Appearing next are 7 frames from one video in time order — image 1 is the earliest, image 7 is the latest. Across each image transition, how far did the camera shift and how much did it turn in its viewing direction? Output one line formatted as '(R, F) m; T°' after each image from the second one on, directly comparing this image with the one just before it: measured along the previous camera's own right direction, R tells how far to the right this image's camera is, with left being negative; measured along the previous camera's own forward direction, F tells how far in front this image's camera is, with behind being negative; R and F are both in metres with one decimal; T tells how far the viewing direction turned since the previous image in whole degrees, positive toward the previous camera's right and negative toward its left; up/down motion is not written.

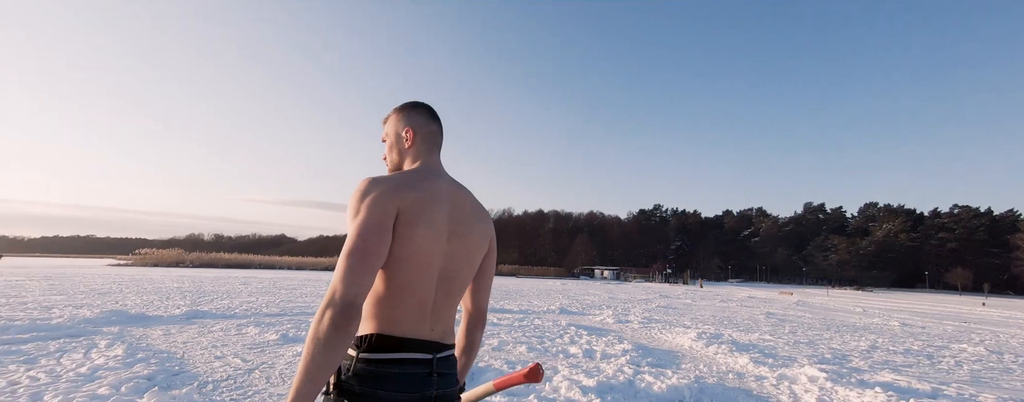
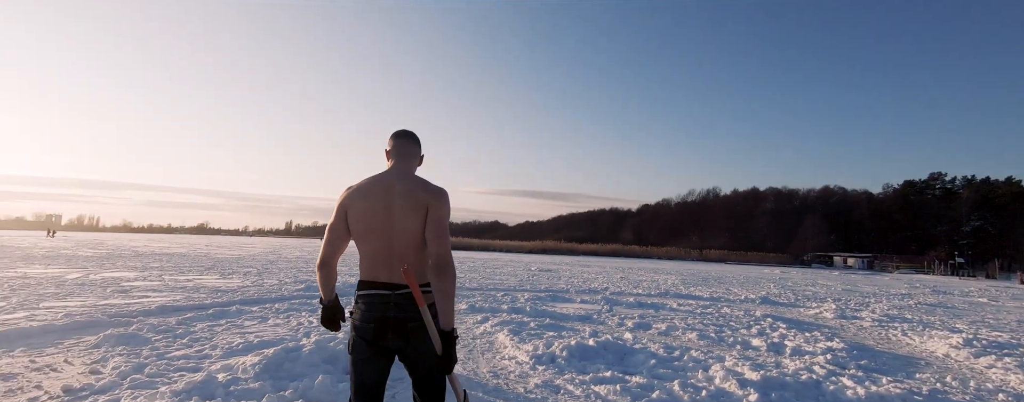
(+0.7, 0.0) m; -26°
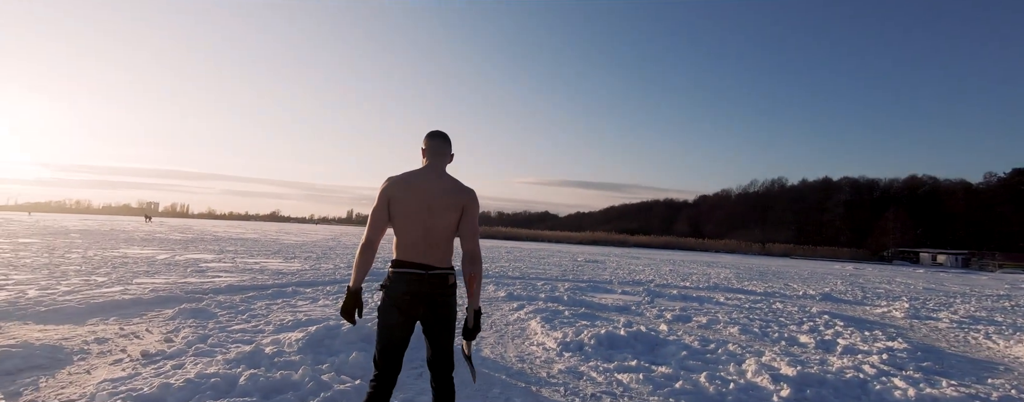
(+0.3, -0.1) m; -7°
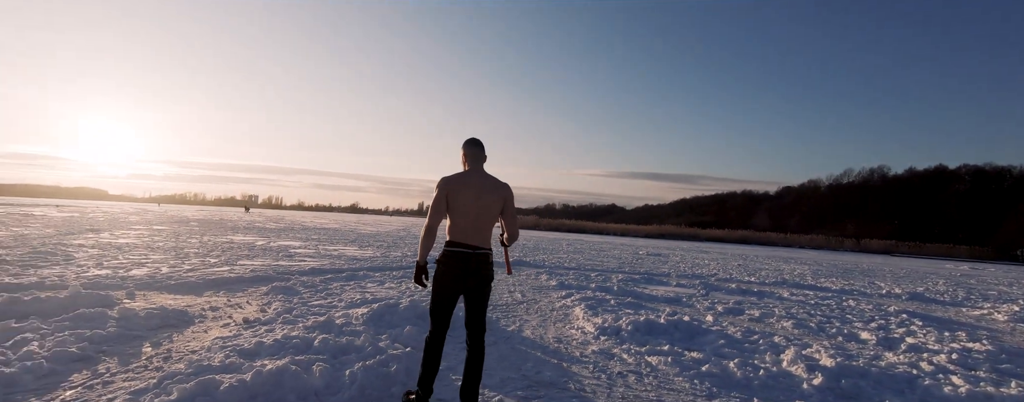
(+0.4, -0.4) m; -9°
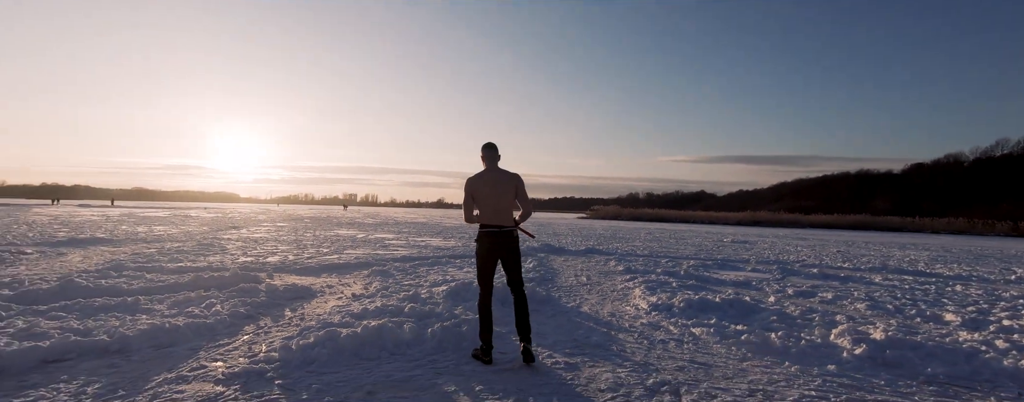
(+0.4, -0.7) m; -11°
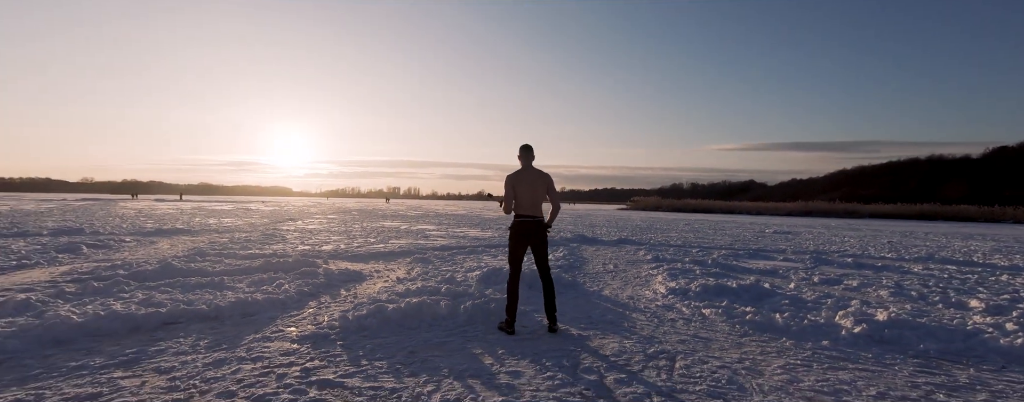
(+0.2, -0.6) m; -5°
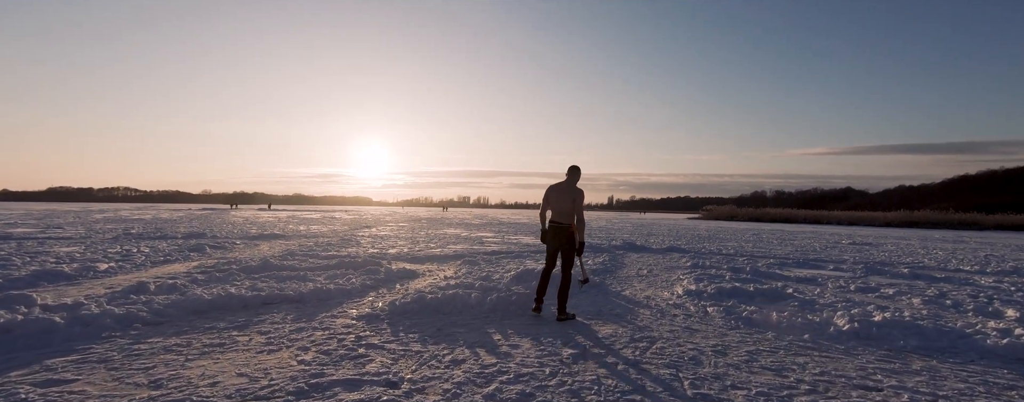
(+0.7, -0.9) m; -9°
